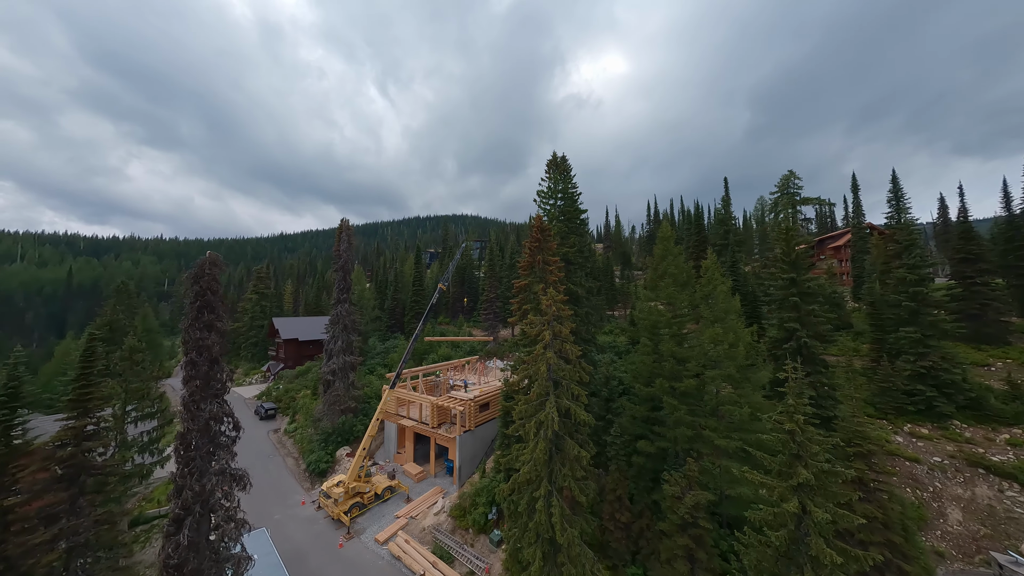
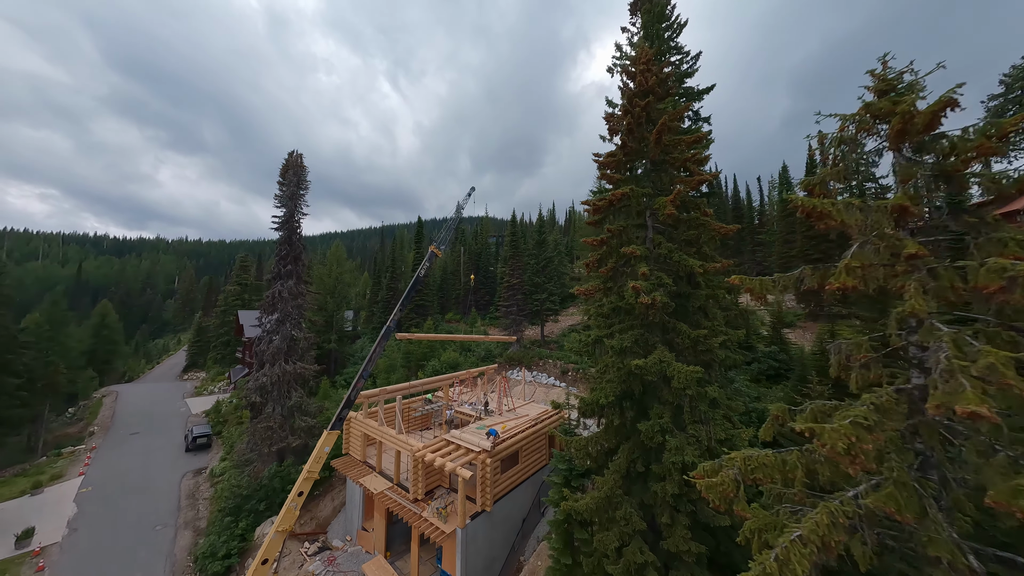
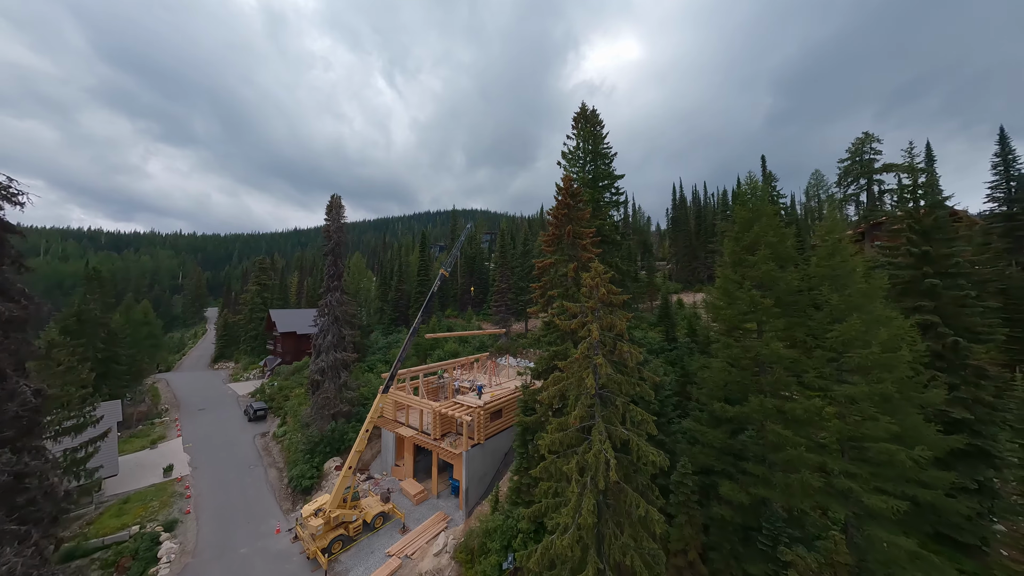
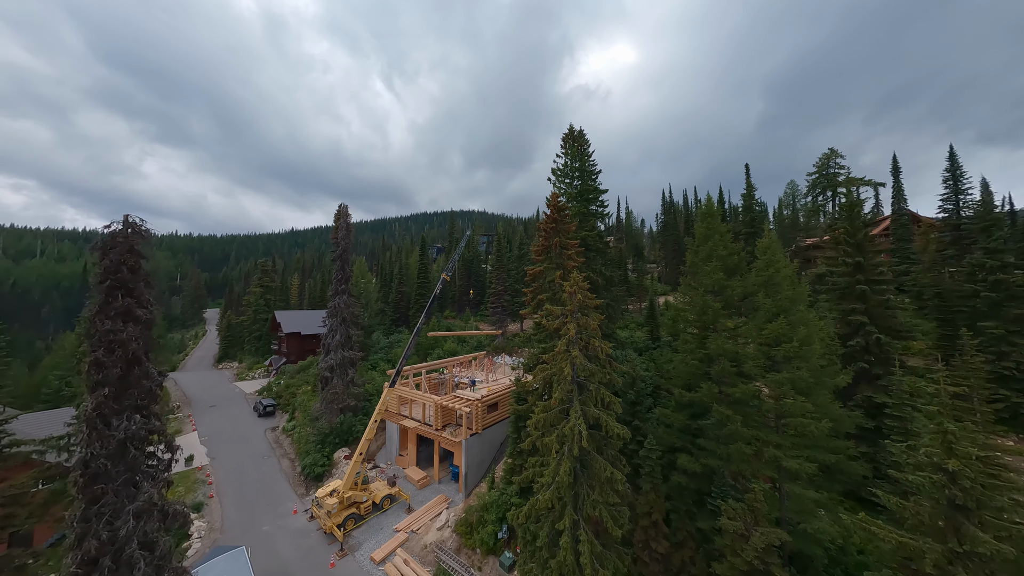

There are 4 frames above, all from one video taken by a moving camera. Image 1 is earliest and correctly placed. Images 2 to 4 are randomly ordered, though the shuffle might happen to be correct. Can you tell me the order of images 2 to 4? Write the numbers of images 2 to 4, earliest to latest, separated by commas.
4, 3, 2
